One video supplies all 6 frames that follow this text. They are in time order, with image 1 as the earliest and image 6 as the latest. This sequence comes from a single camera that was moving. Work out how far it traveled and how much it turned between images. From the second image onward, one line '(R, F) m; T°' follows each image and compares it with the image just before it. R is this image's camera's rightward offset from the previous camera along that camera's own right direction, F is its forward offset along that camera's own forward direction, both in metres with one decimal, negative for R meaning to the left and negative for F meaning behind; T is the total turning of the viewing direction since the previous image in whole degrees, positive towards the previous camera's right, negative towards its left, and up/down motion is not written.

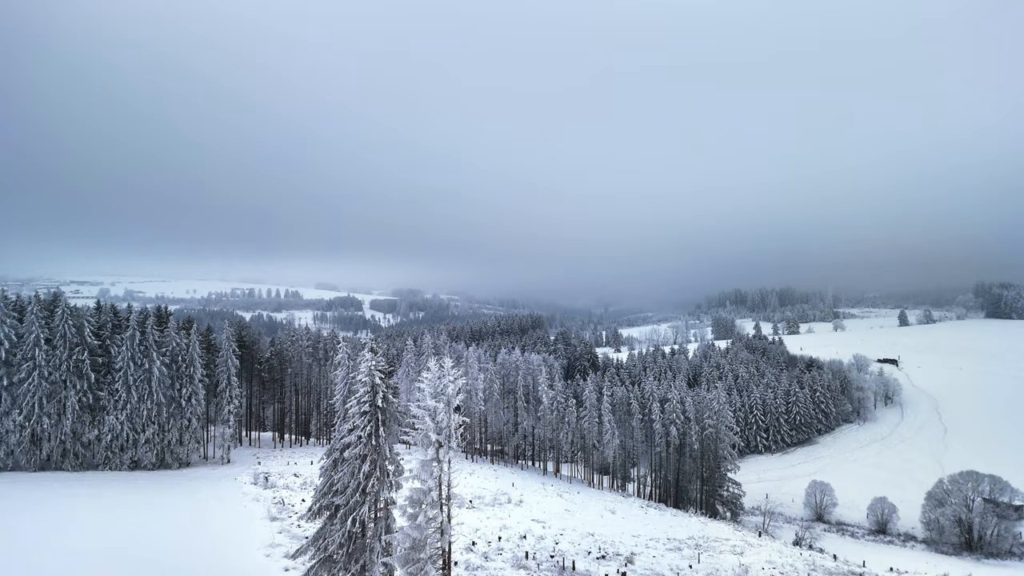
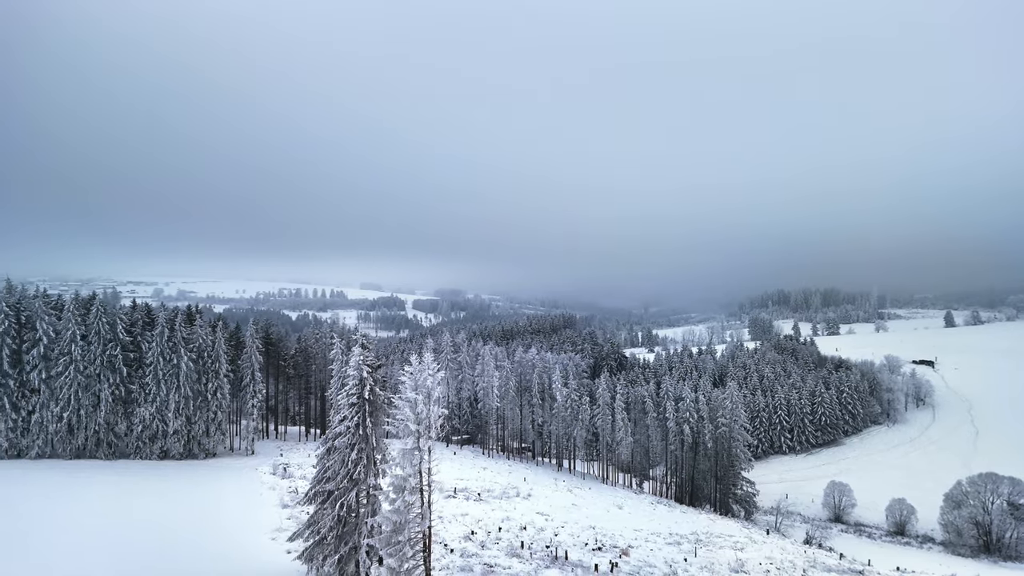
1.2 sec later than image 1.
(+1.2, -0.1) m; -3°
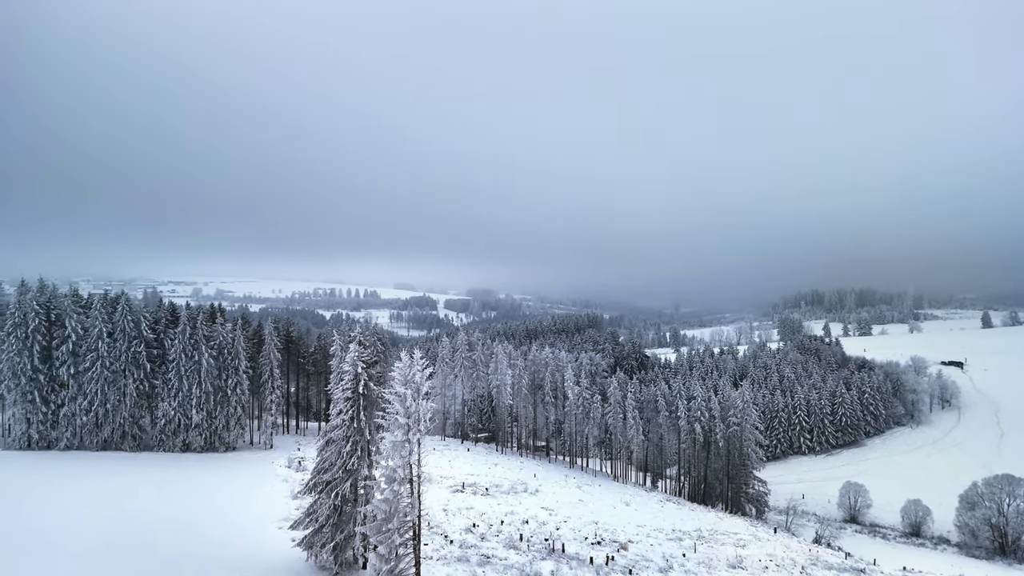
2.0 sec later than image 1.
(+0.8, -0.1) m; -2°
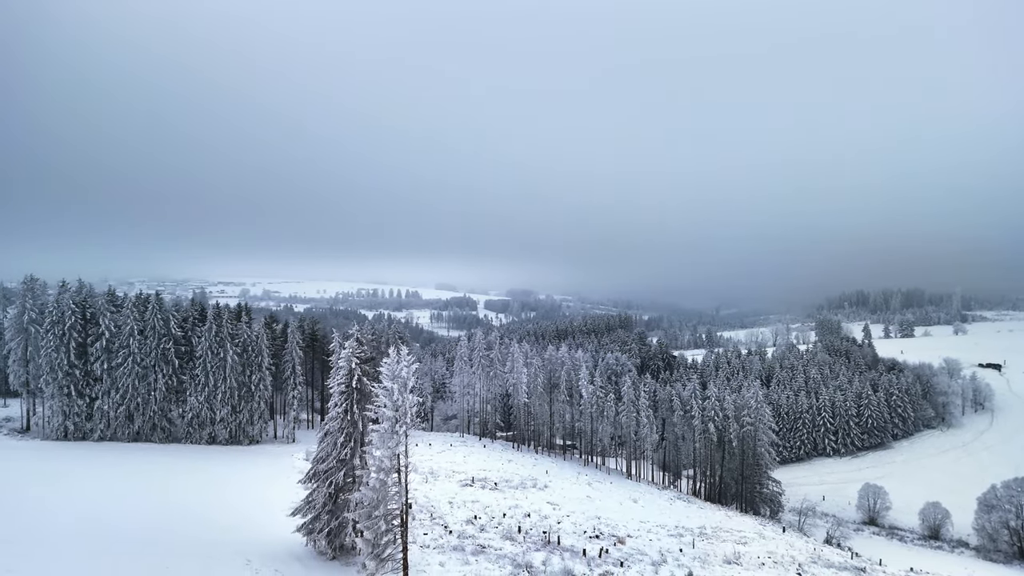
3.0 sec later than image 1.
(+1.0, -0.2) m; -2°
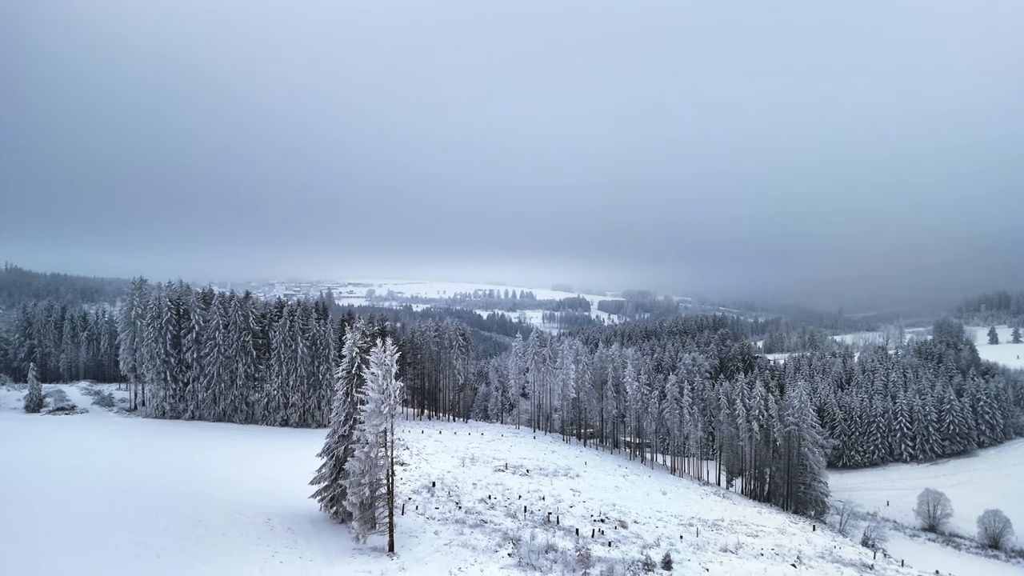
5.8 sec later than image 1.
(+2.5, -0.8) m; -7°
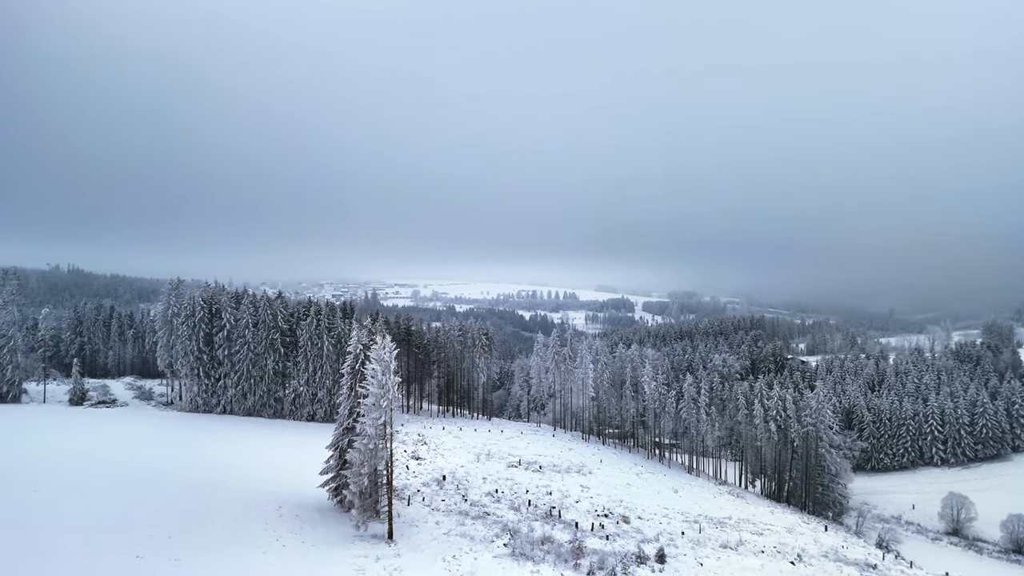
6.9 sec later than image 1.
(+0.9, -0.4) m; -3°
